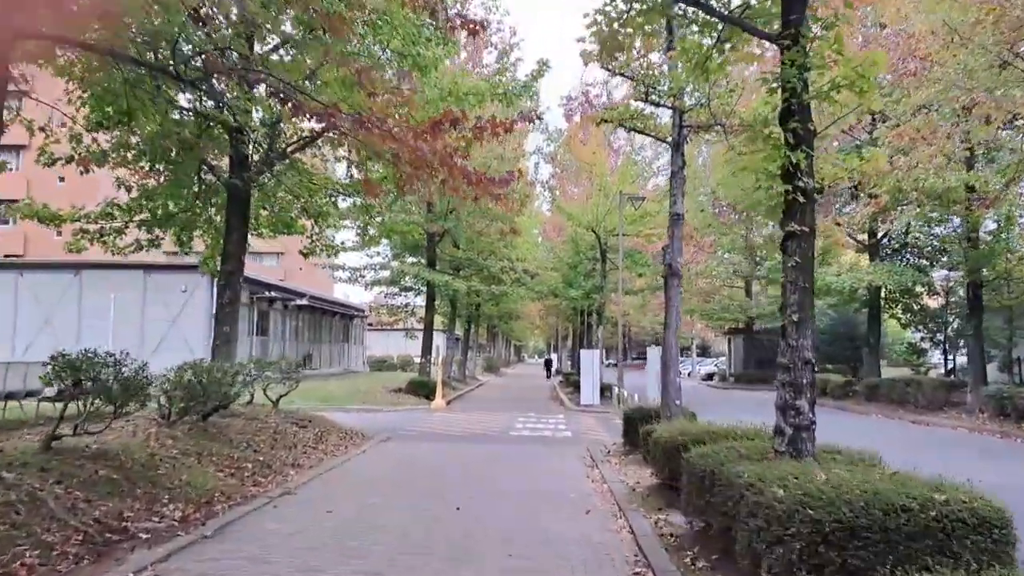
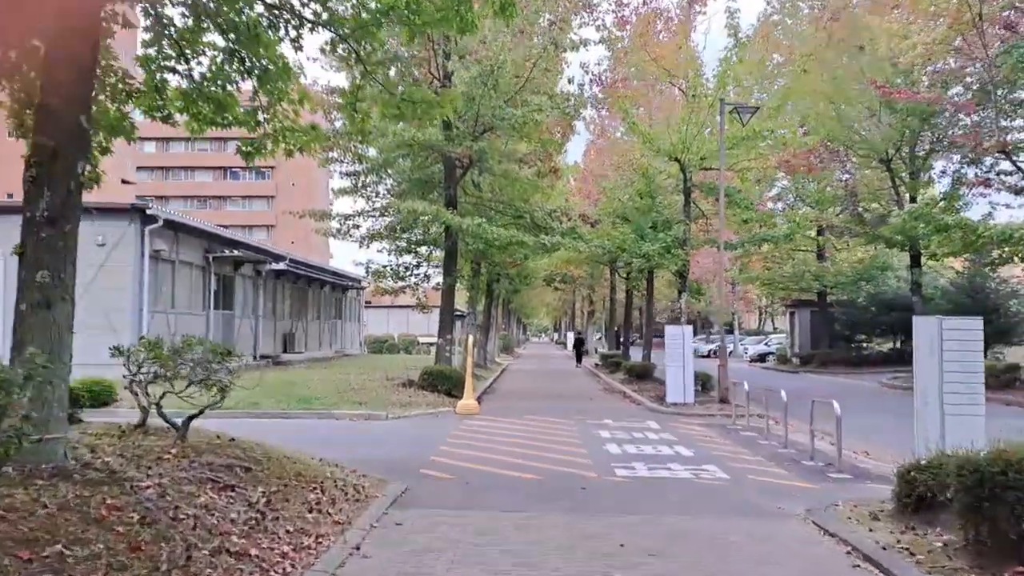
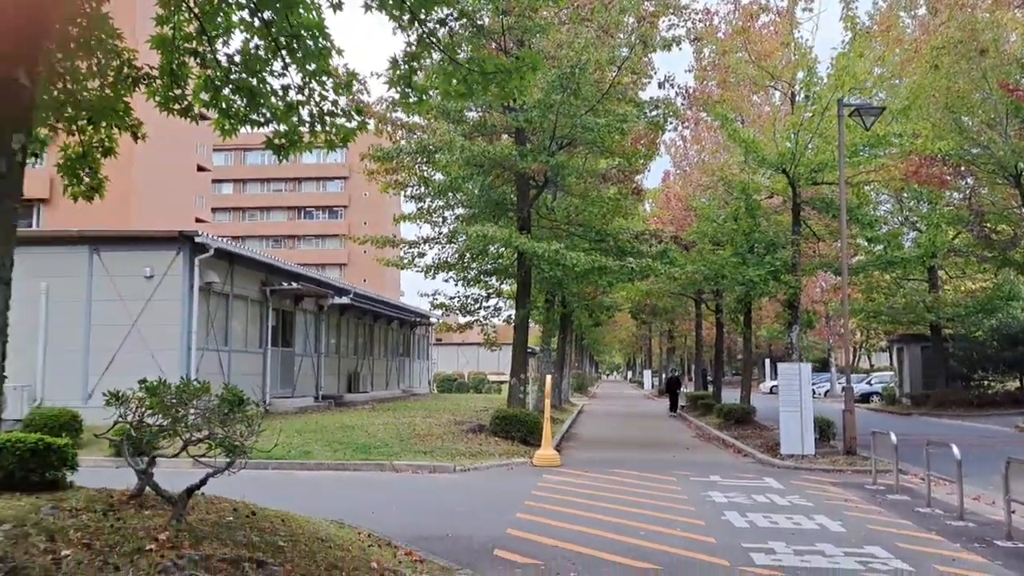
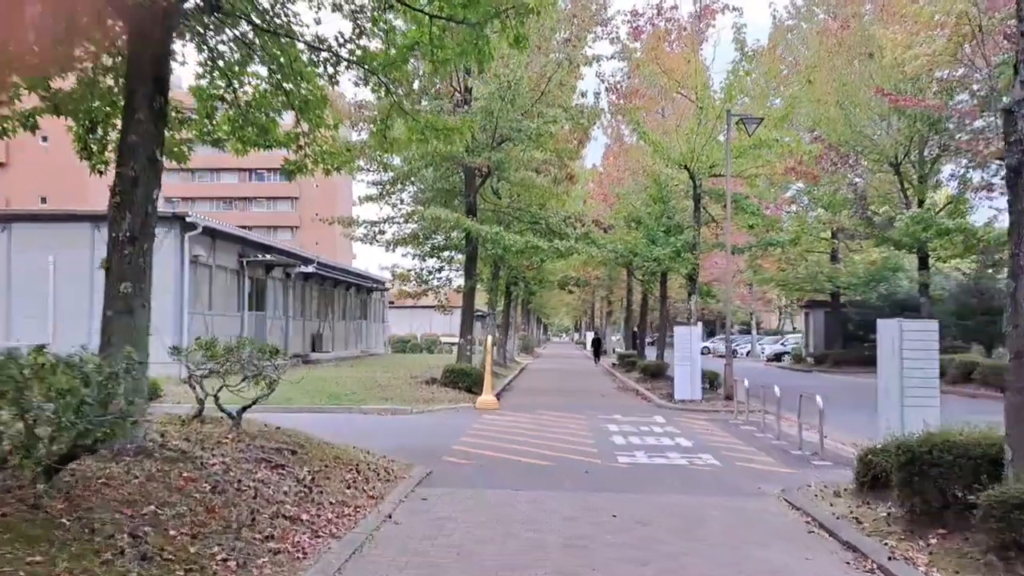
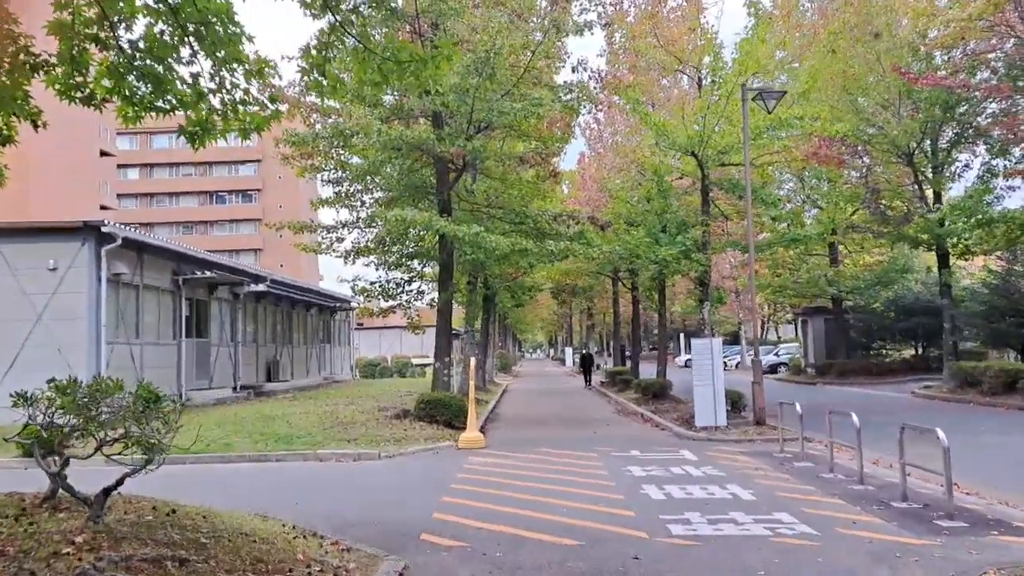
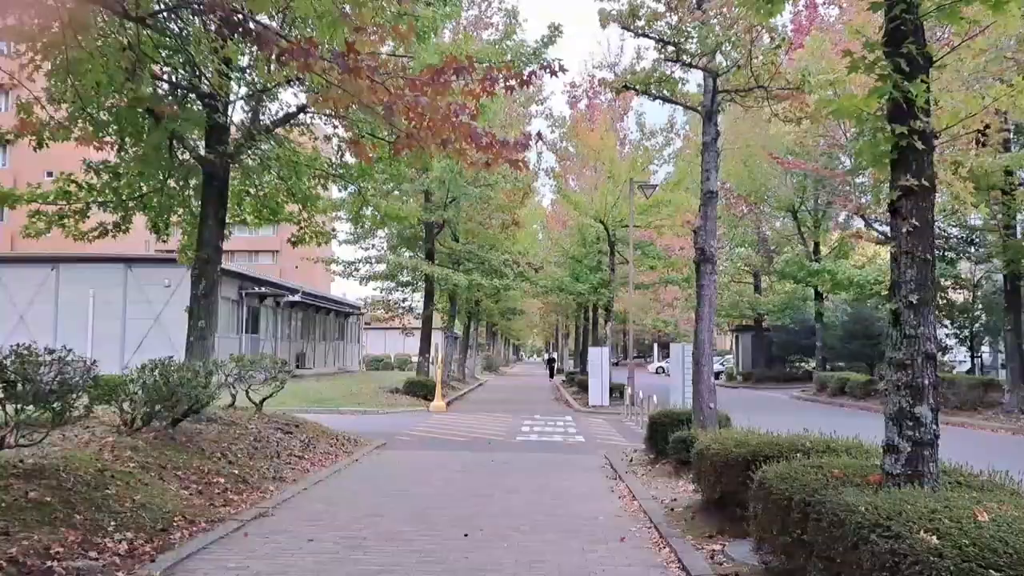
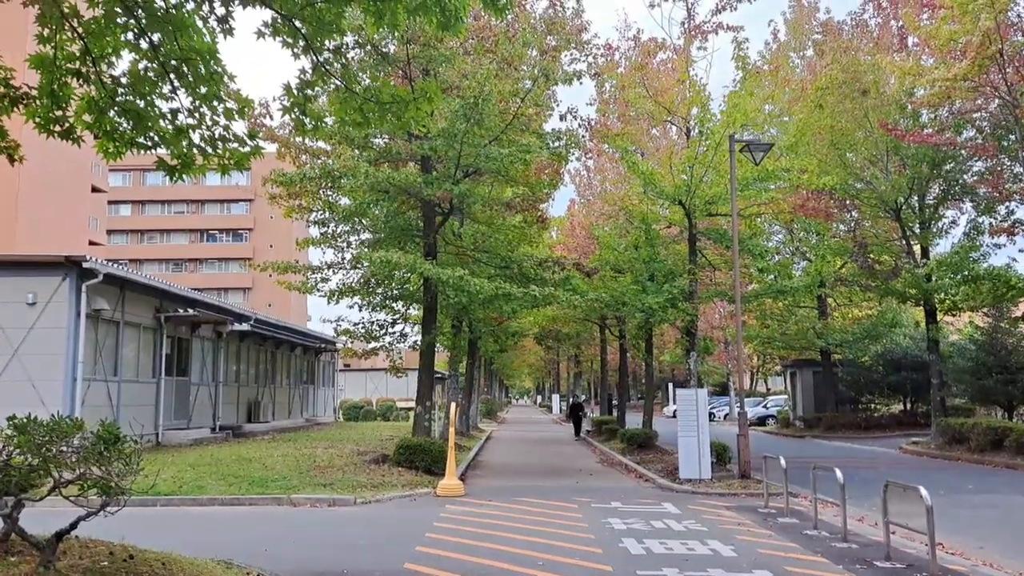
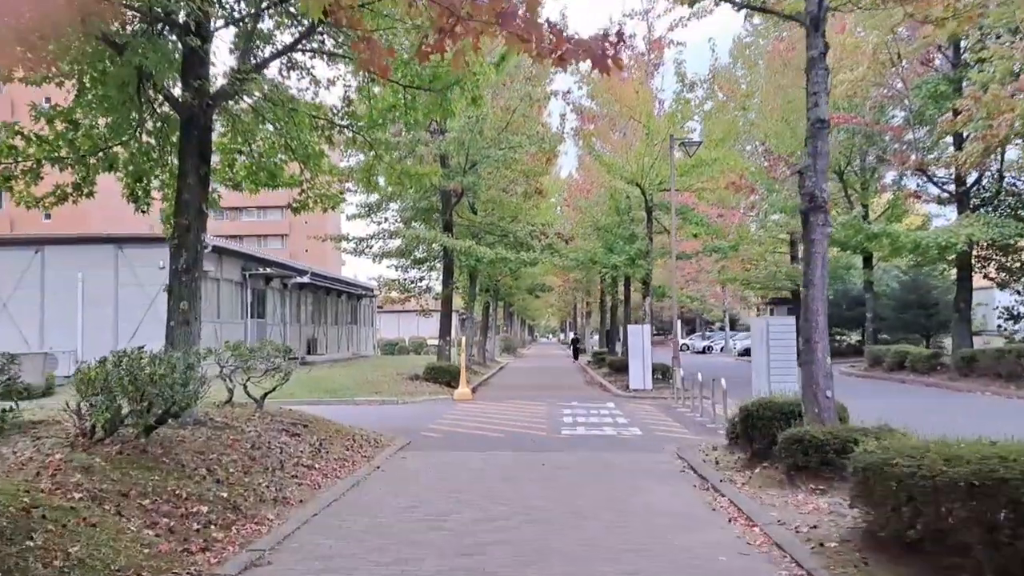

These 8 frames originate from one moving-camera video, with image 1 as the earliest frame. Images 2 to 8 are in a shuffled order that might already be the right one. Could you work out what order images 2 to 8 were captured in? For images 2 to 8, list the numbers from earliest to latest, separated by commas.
6, 8, 4, 2, 5, 7, 3
